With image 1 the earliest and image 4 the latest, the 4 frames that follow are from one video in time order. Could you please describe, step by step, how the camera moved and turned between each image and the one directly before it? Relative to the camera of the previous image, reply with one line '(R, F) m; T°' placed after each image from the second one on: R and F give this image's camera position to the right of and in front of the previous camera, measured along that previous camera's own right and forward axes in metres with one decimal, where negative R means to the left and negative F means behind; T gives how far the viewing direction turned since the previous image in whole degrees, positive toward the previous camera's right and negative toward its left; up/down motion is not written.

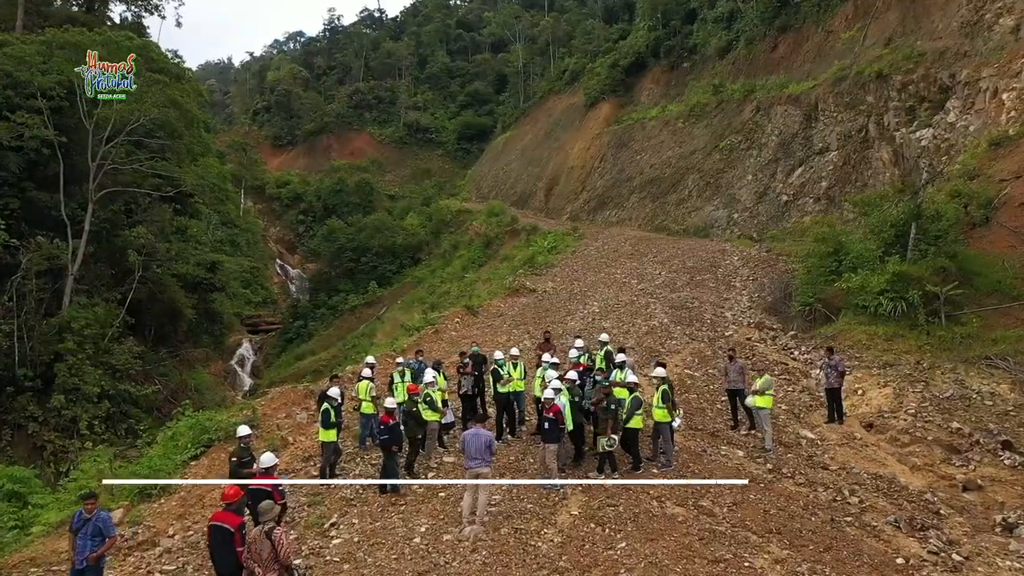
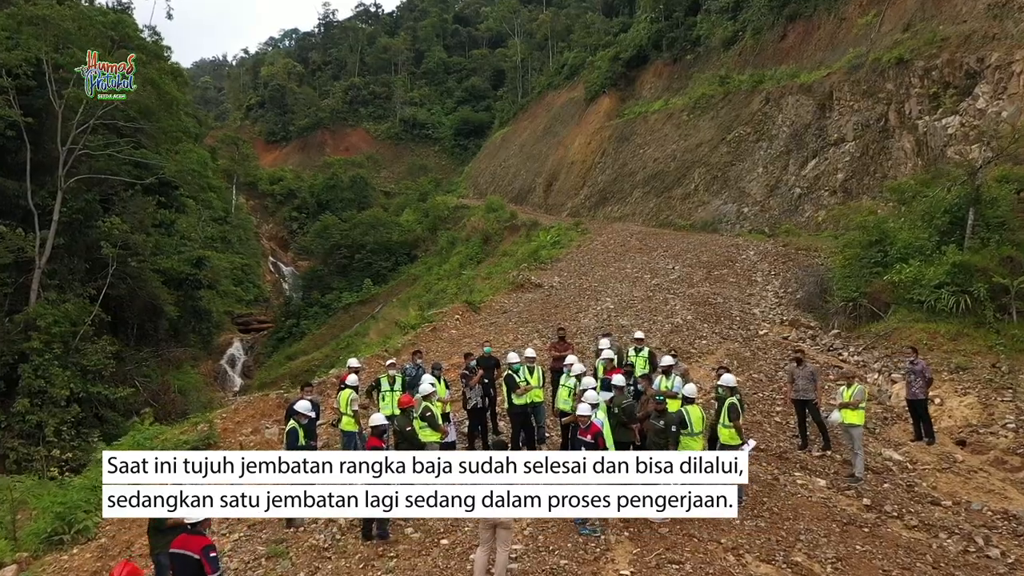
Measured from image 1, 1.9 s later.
(-0.2, +1.2) m; 0°
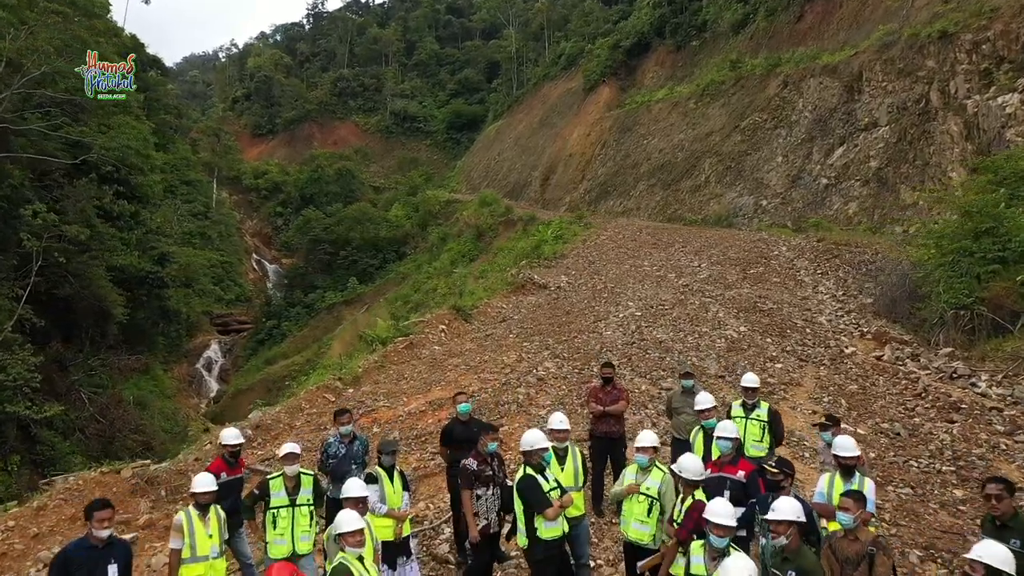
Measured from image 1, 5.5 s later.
(-0.1, +2.4) m; +1°
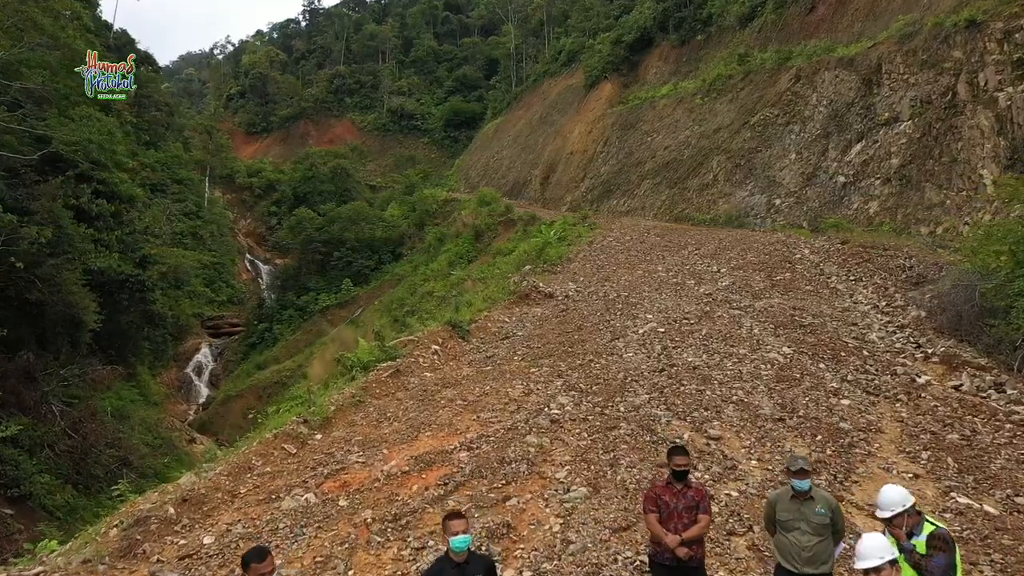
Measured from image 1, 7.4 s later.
(-0.1, +1.2) m; 0°
